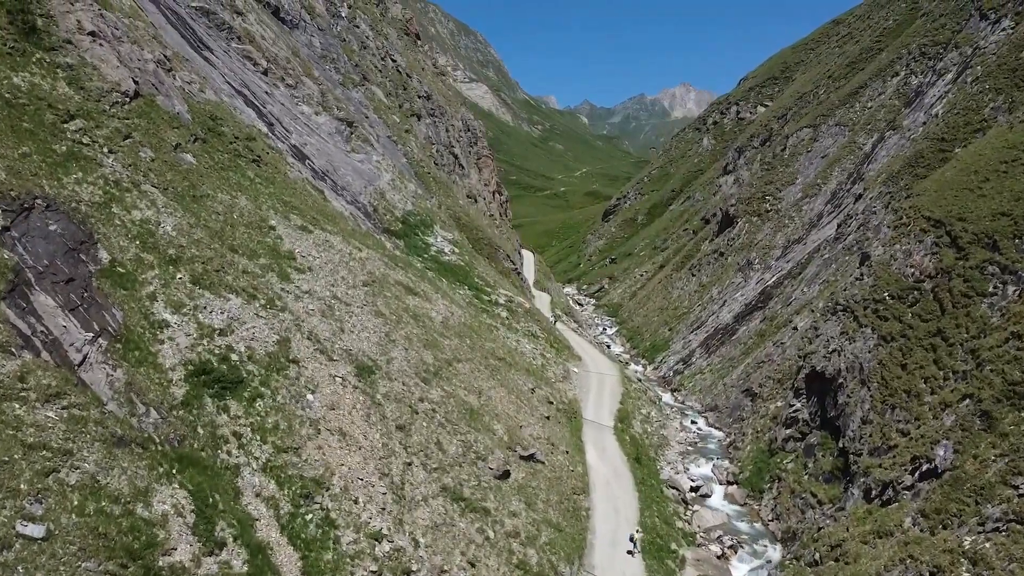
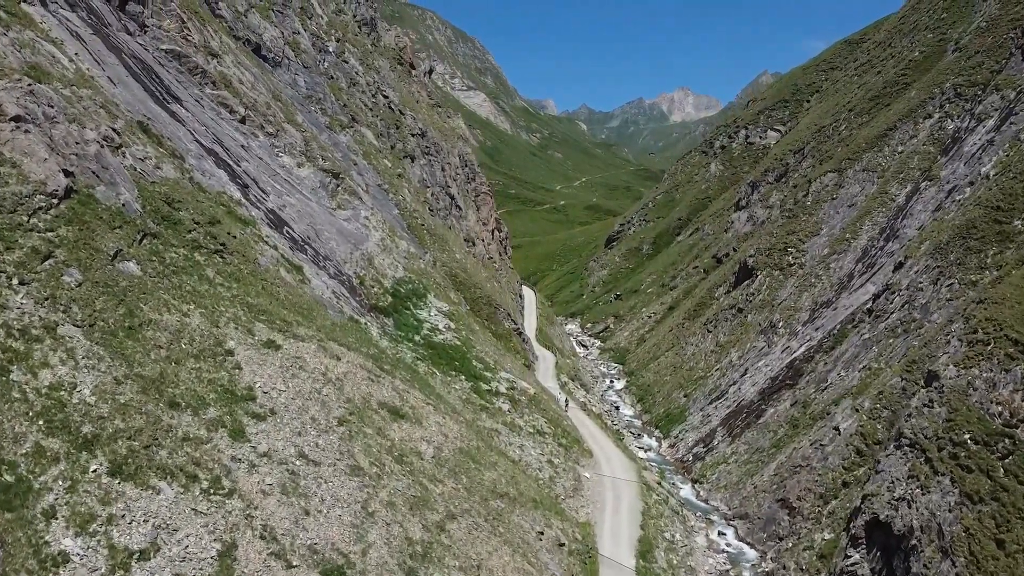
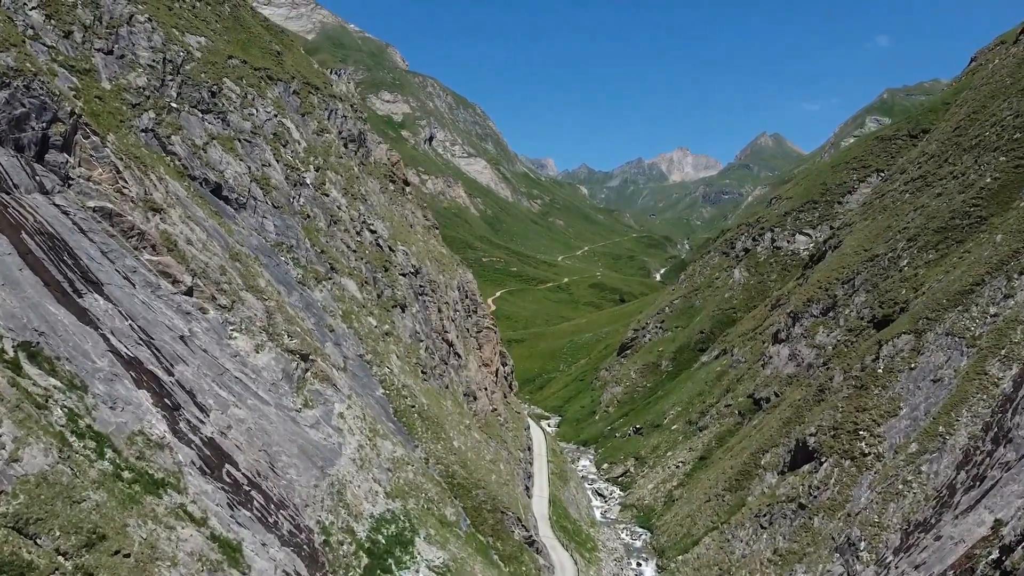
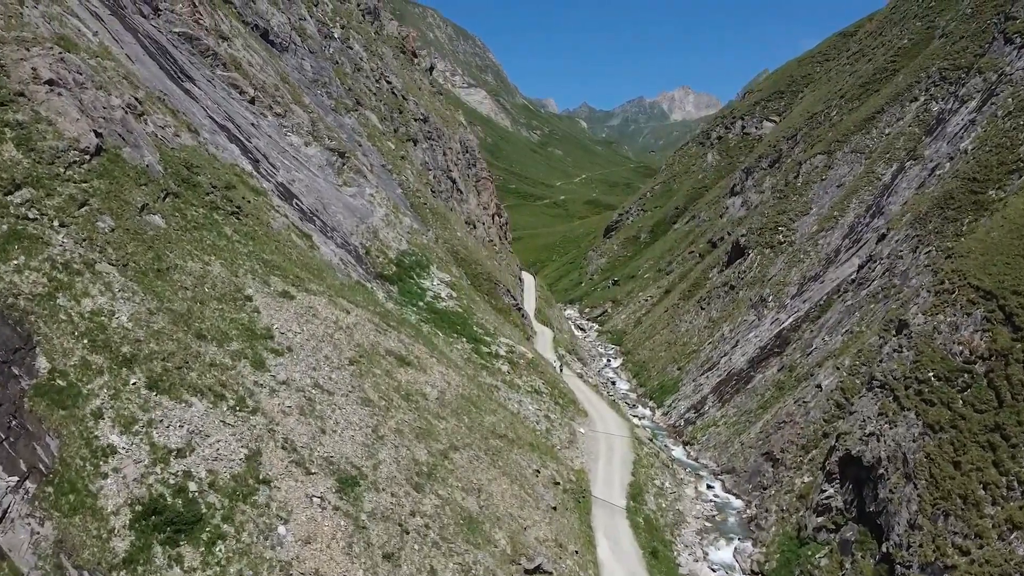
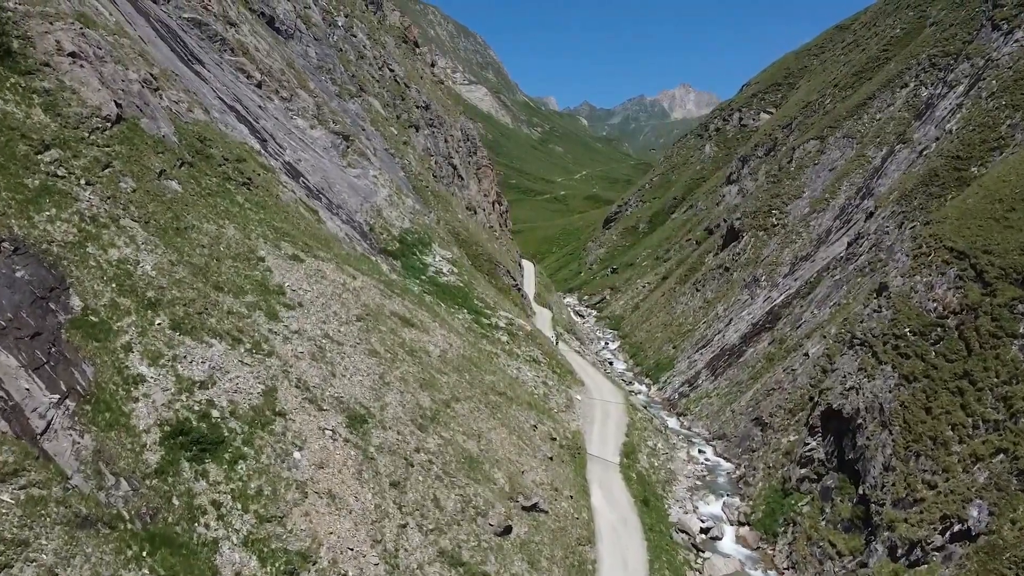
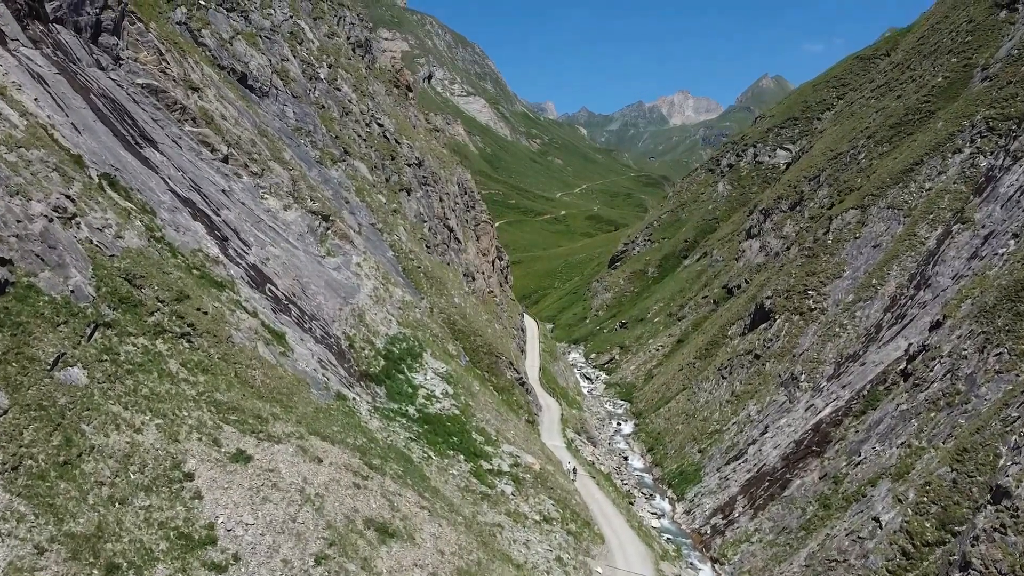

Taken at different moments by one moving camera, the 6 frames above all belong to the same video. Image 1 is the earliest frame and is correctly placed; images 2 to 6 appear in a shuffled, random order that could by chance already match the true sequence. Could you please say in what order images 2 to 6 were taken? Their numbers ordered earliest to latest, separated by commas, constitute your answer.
5, 4, 2, 6, 3
